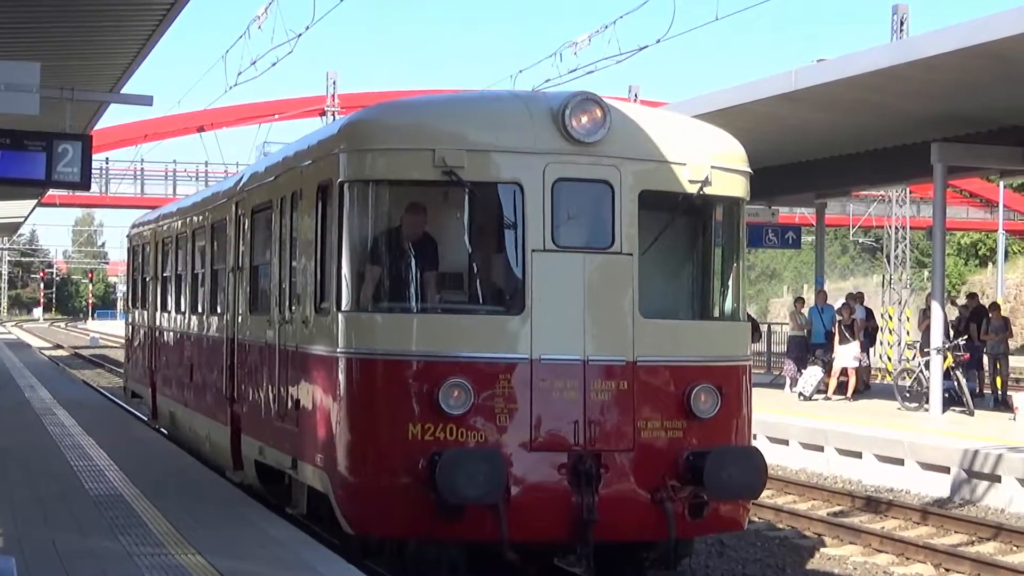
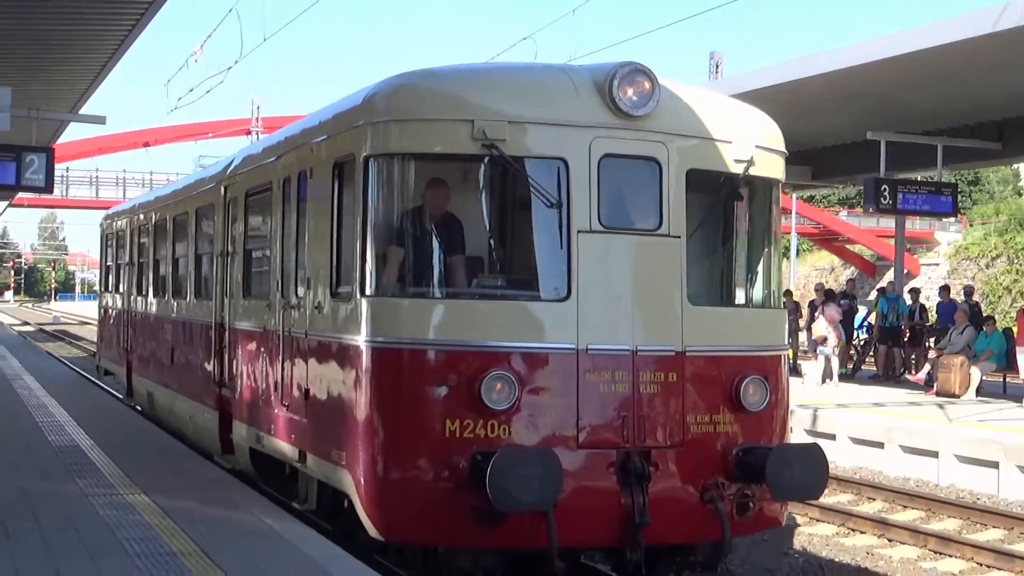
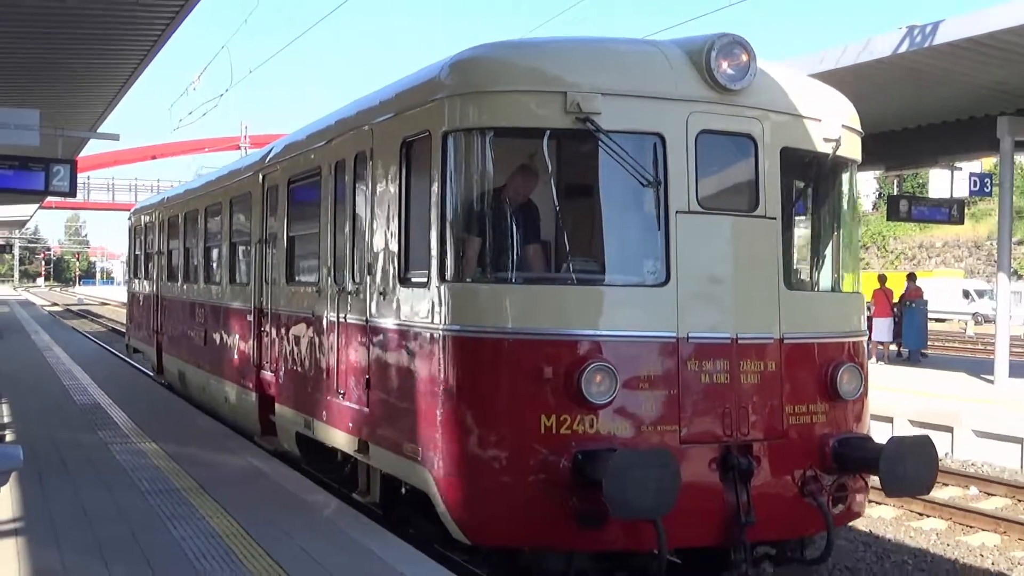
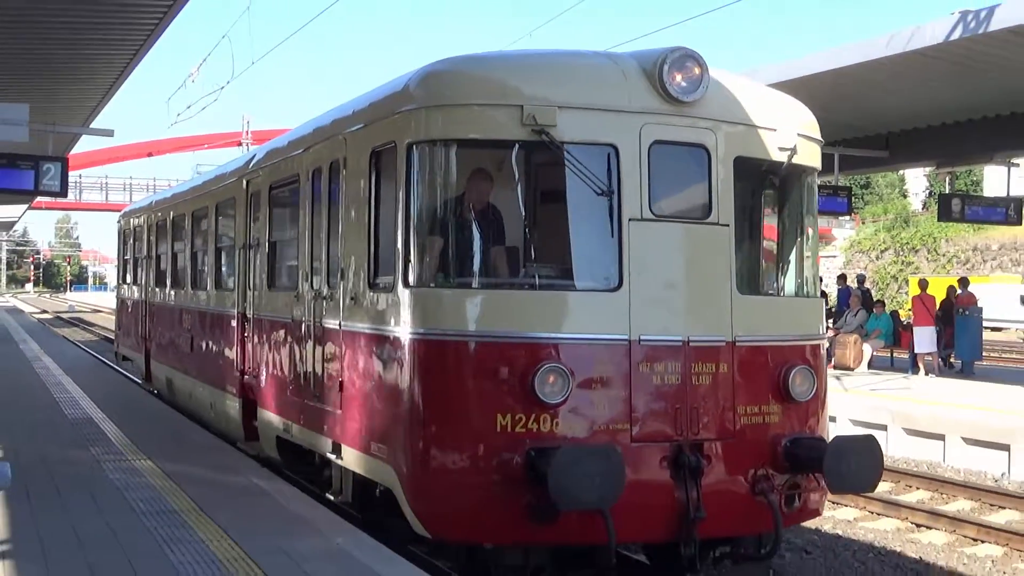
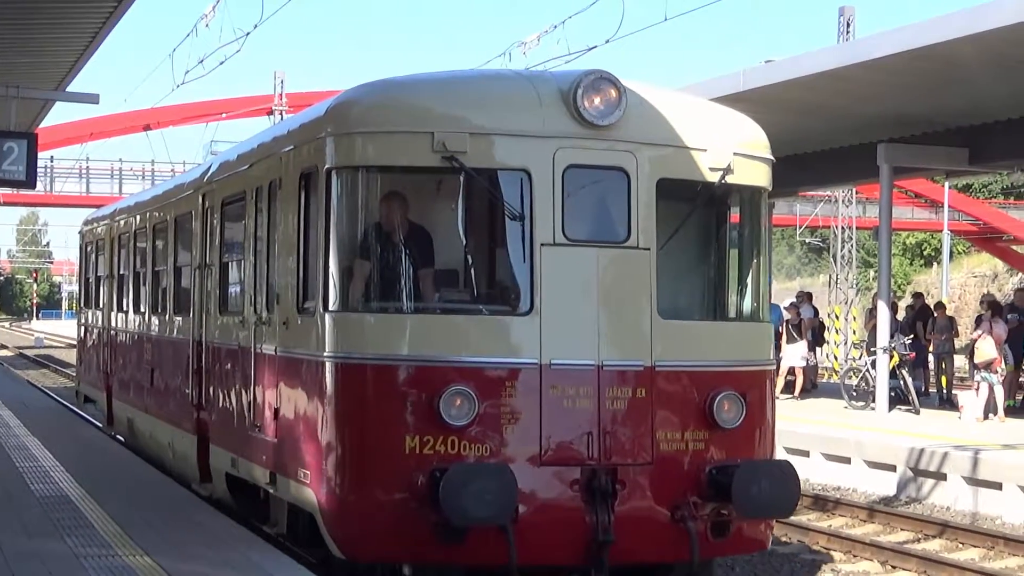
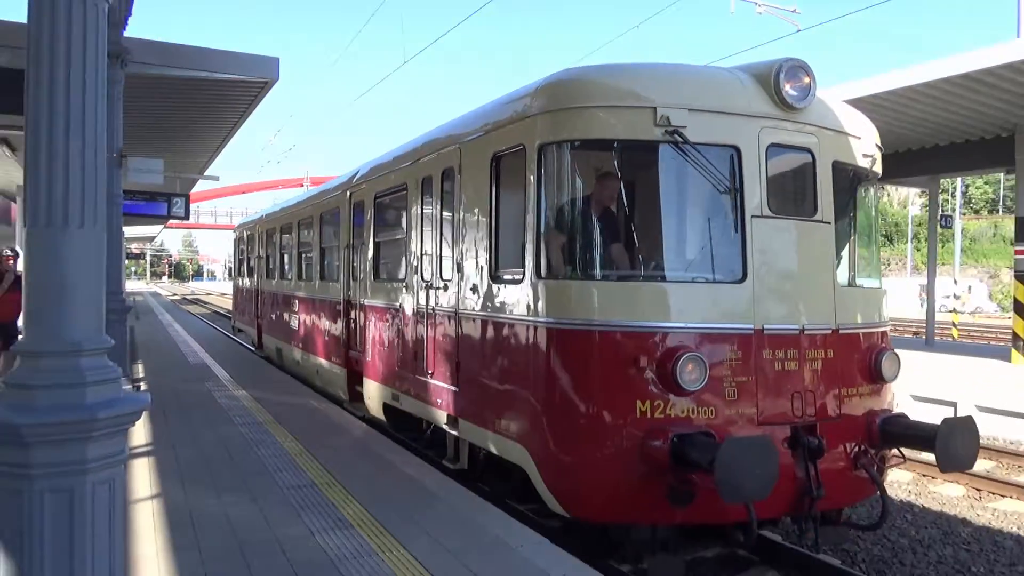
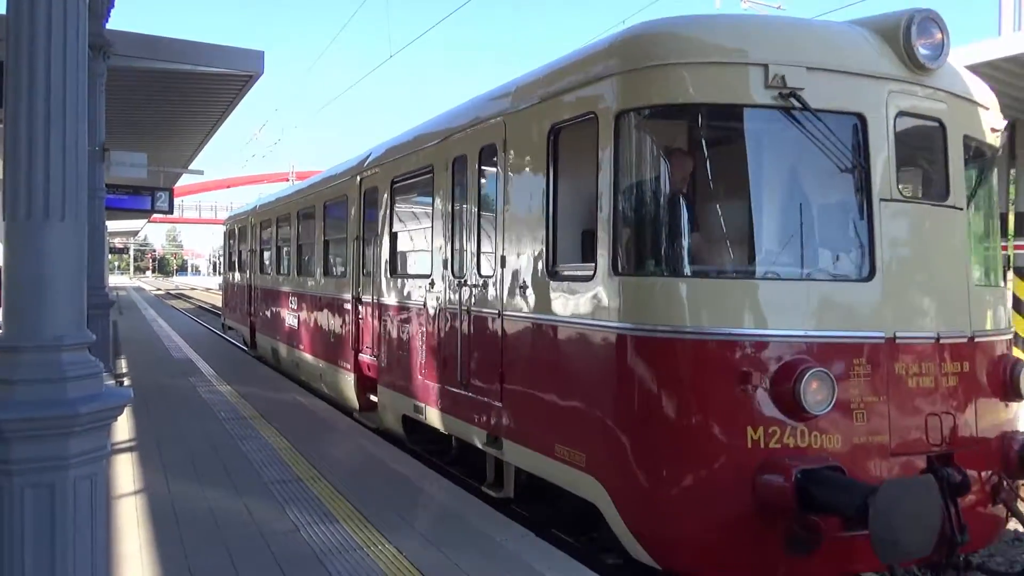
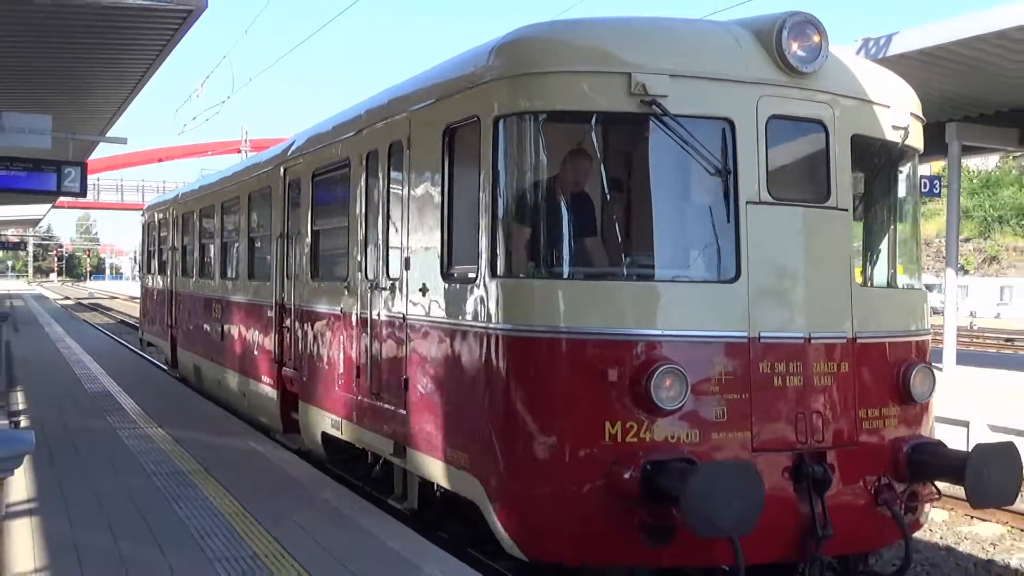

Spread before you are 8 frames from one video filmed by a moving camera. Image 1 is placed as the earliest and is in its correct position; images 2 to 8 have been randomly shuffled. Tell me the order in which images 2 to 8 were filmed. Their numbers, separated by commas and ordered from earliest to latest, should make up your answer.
5, 2, 4, 3, 8, 6, 7
